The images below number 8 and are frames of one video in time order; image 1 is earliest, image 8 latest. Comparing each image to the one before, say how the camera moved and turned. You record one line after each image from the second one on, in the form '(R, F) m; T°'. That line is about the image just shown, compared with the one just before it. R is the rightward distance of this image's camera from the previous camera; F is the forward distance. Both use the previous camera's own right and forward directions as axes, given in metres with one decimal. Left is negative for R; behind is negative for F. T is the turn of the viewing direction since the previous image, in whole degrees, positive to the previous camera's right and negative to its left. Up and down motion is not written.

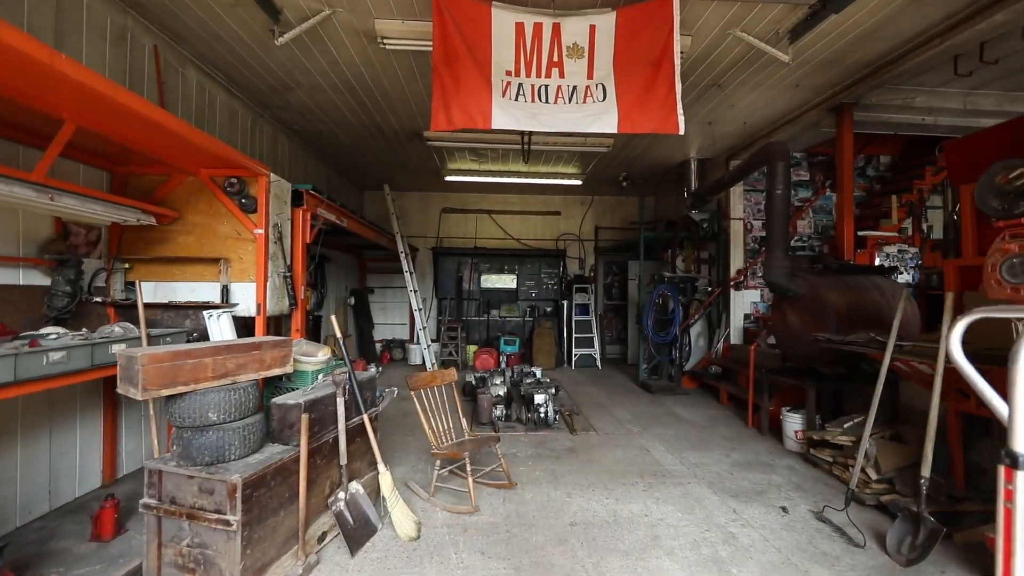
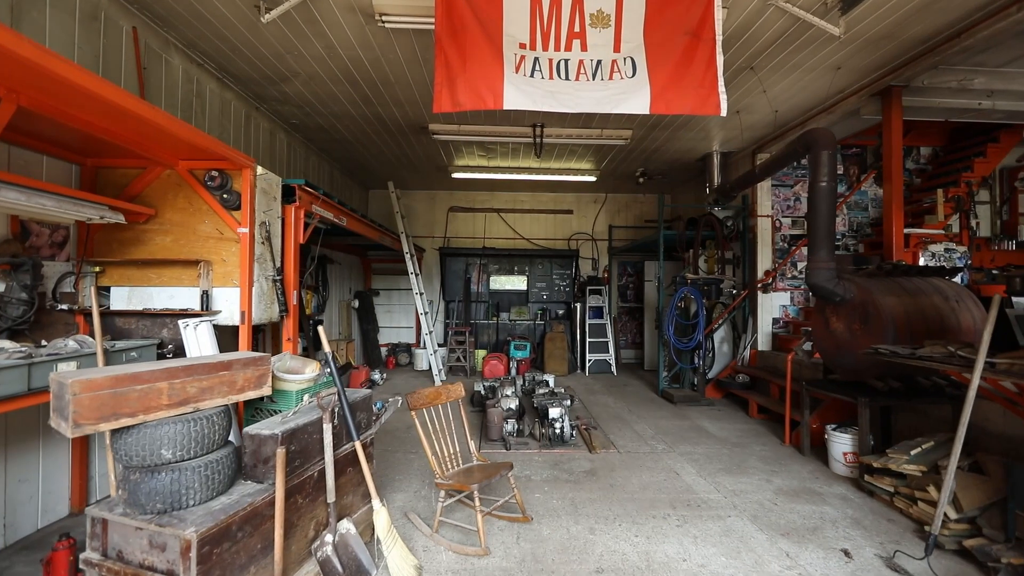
(0.0, +0.3) m; -1°
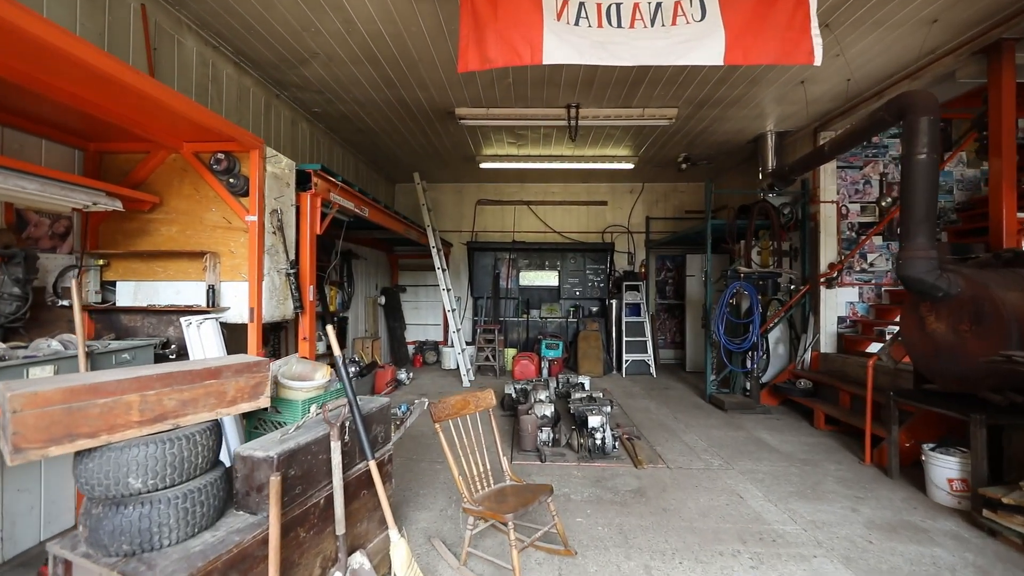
(-0.1, +0.3) m; -4°
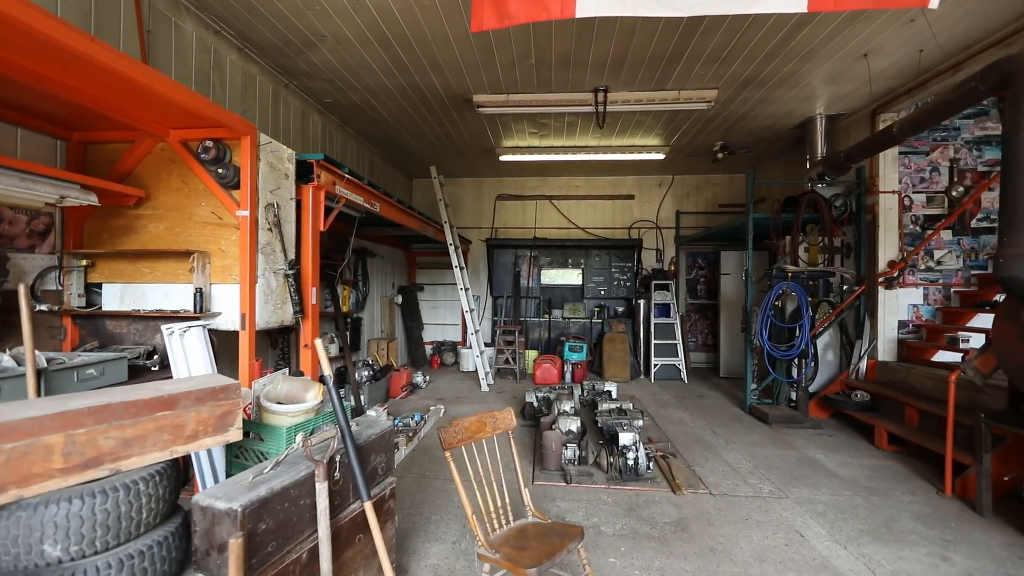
(0.0, +0.3) m; -3°
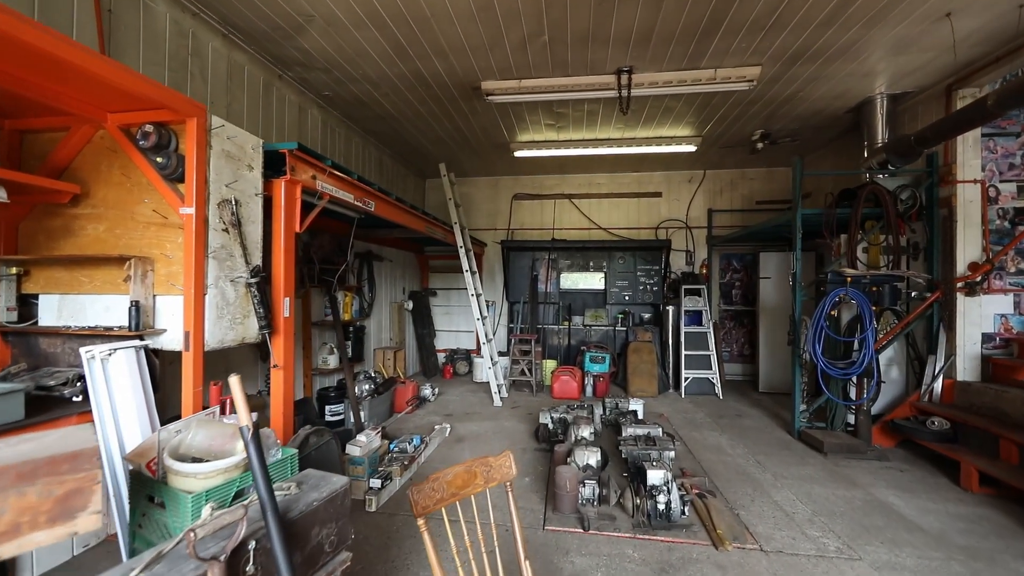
(+0.1, +0.4) m; -3°
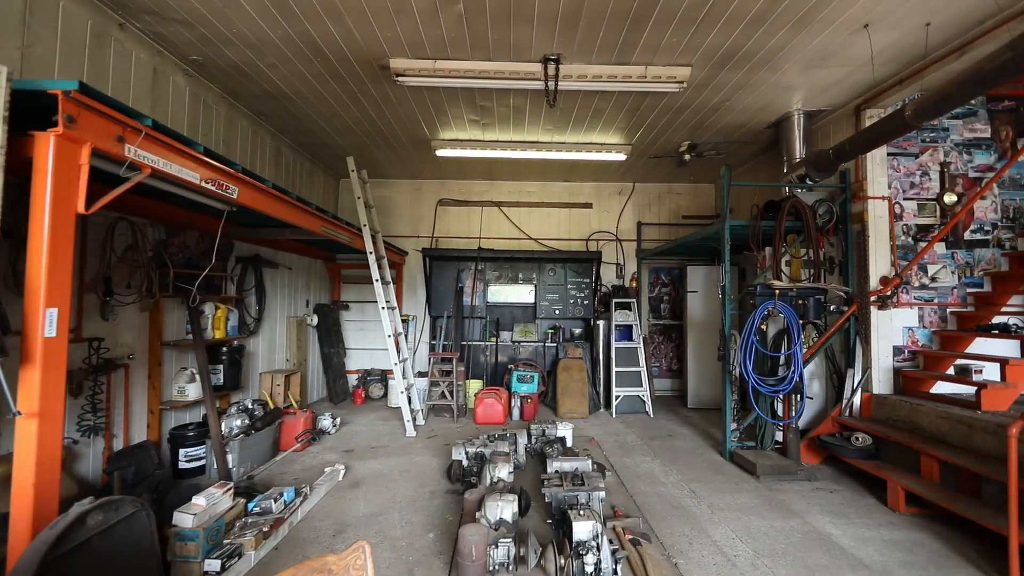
(+0.2, +0.5) m; +9°
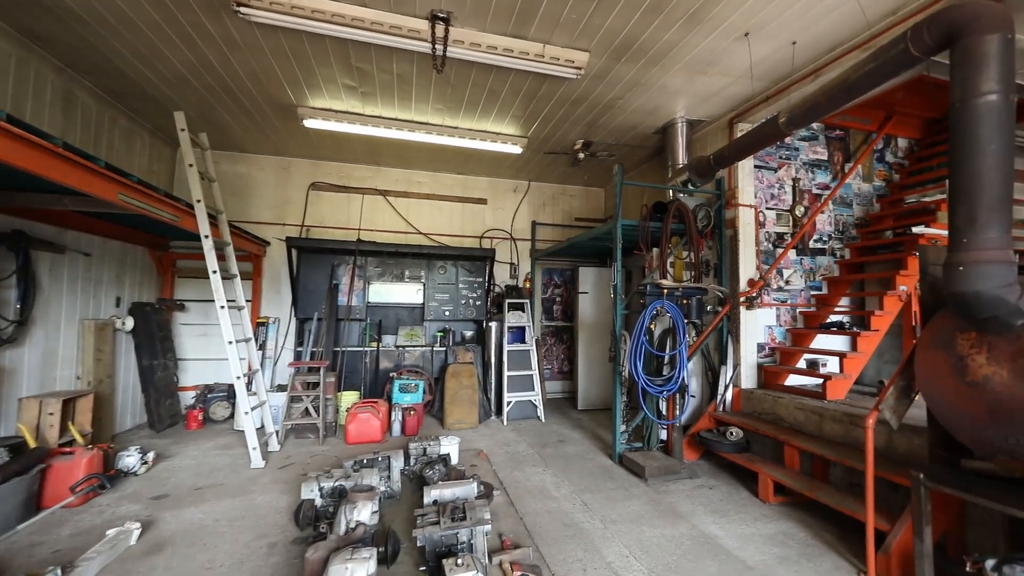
(+0.1, +0.4) m; +14°
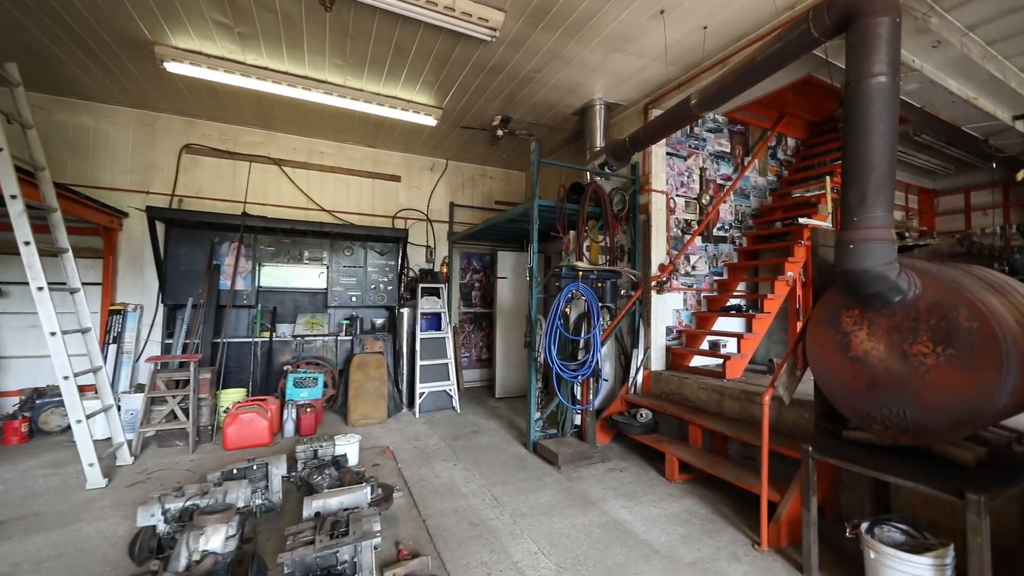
(+0.1, +0.2) m; +10°
